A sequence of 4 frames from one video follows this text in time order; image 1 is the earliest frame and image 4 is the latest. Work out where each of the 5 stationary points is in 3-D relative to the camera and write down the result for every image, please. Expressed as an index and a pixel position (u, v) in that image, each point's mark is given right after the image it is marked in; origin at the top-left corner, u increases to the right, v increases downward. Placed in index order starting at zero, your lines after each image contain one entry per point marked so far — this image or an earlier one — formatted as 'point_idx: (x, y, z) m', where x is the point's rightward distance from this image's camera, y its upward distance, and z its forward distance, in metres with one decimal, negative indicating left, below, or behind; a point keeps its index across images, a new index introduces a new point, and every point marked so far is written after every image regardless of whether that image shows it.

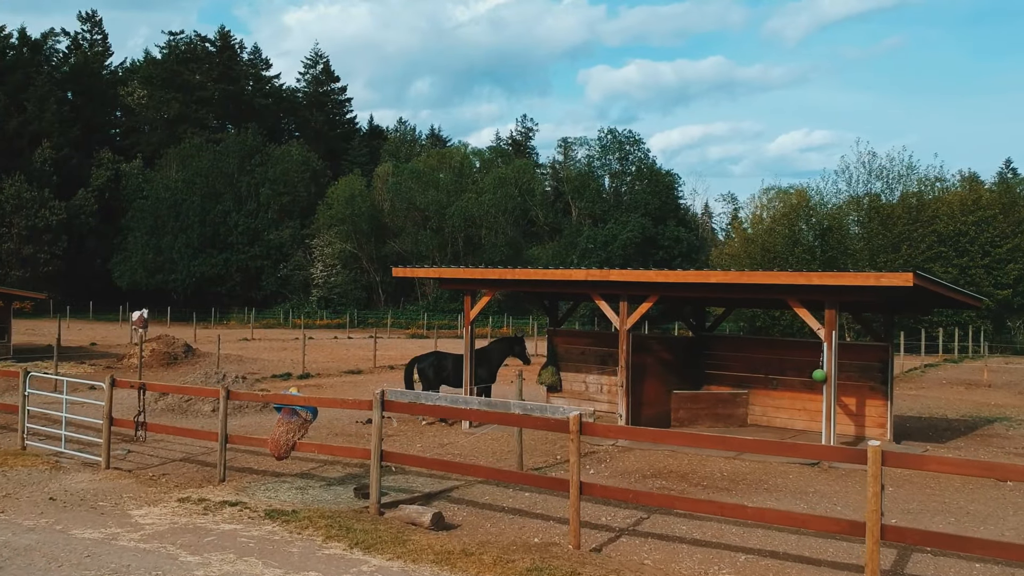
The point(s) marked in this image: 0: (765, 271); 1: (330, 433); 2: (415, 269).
0: (+3.3, +0.2, +10.0) m
1: (-3.1, -2.5, +13.0) m
2: (-1.6, +0.3, +12.9) m
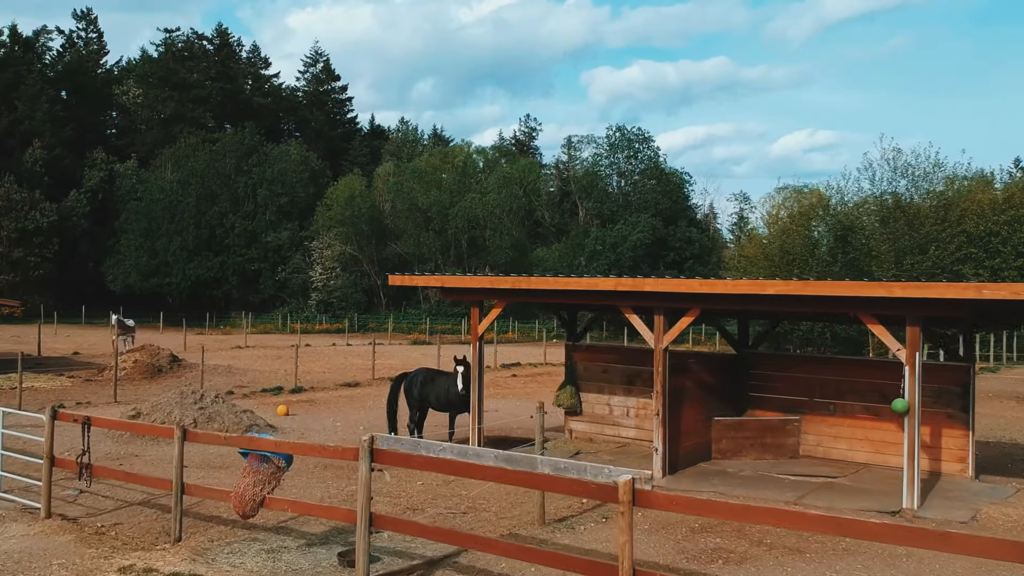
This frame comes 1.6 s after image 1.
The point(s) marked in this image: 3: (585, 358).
0: (+3.5, +0.1, +8.3) m
1: (-2.9, -2.6, +11.3) m
2: (-1.4, +0.2, +11.2) m
3: (+1.2, -1.2, +12.7) m
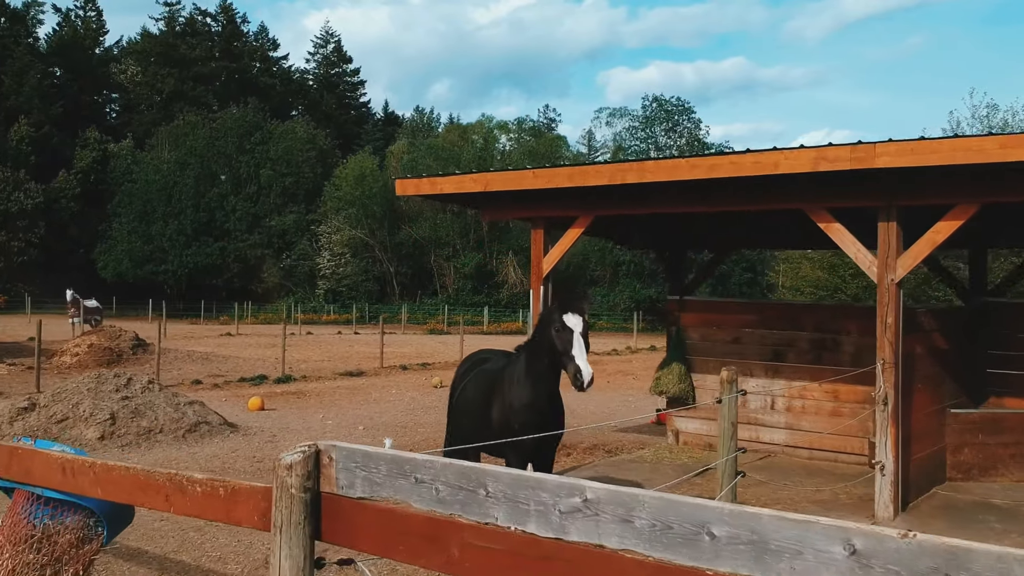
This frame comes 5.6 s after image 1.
0: (+4.2, +0.9, +3.8) m
1: (-2.1, -1.8, +6.9) m
2: (-0.6, +1.0, +6.8) m
3: (+2.0, -0.4, +8.3) m
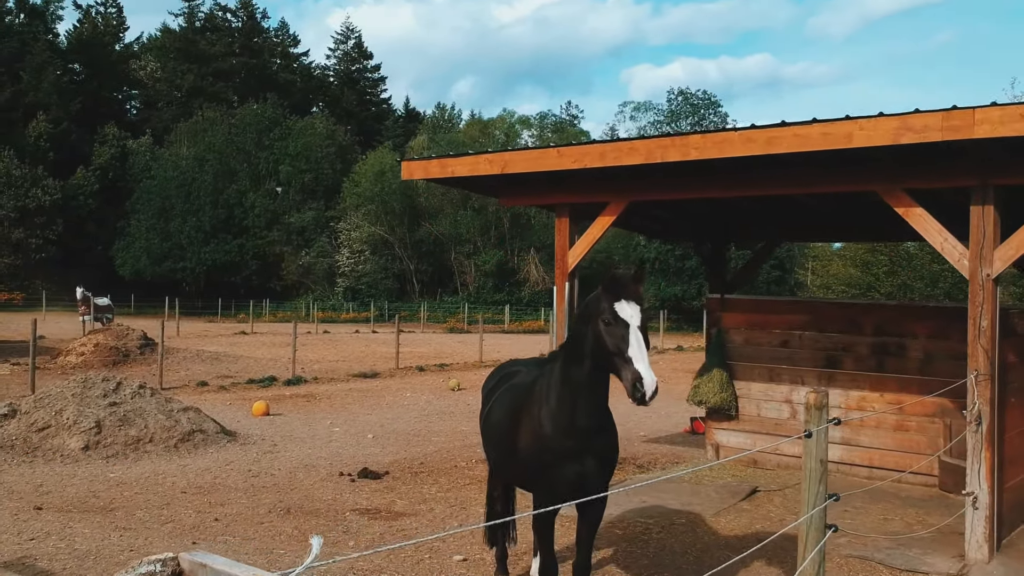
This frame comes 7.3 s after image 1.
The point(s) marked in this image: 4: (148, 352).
0: (+4.3, +0.9, +2.8) m
1: (-1.9, -1.8, +6.2) m
2: (-0.5, +1.0, +6.0) m
3: (+2.2, -0.3, +7.4) m
4: (-8.6, -1.5, +17.9) m
